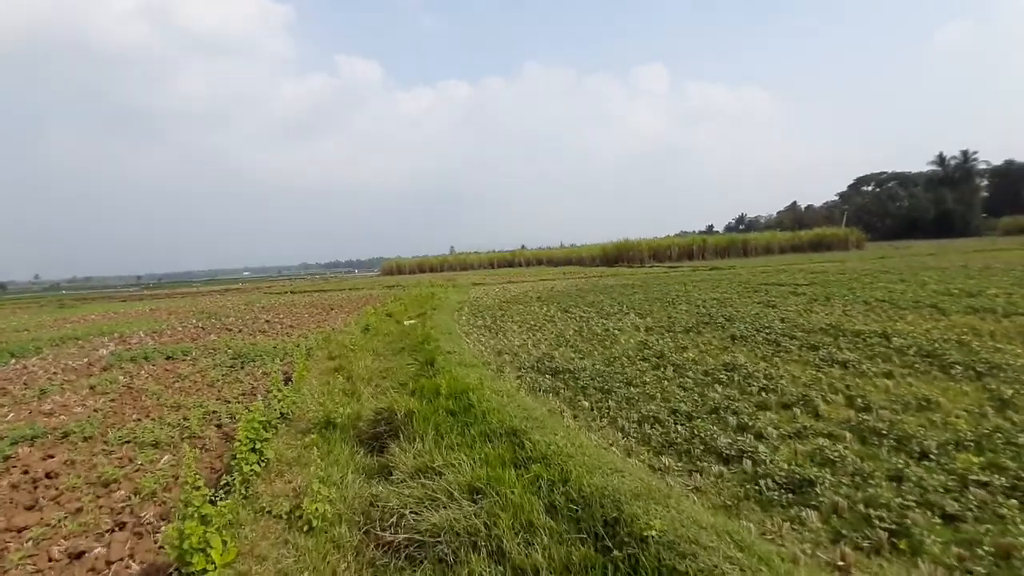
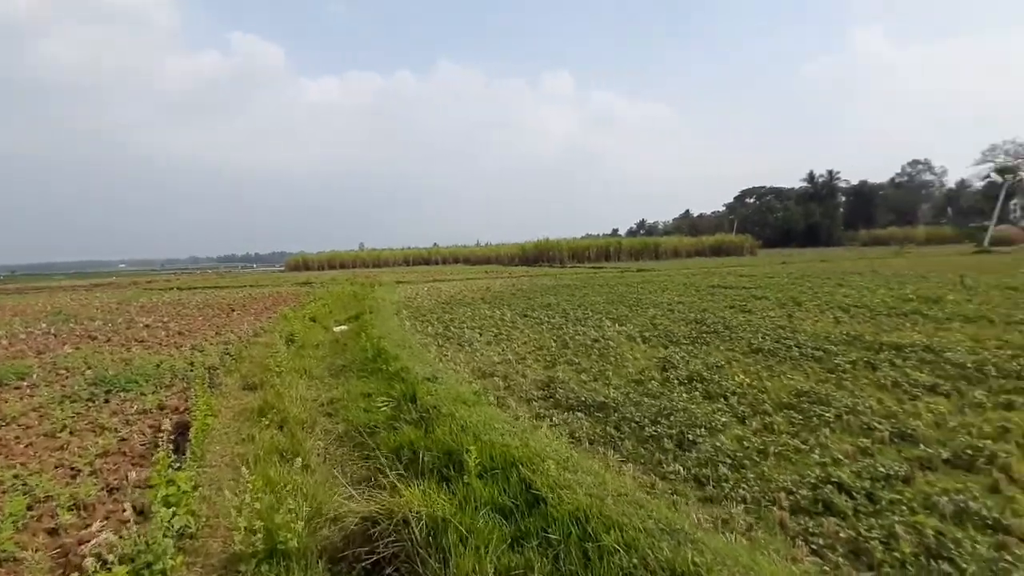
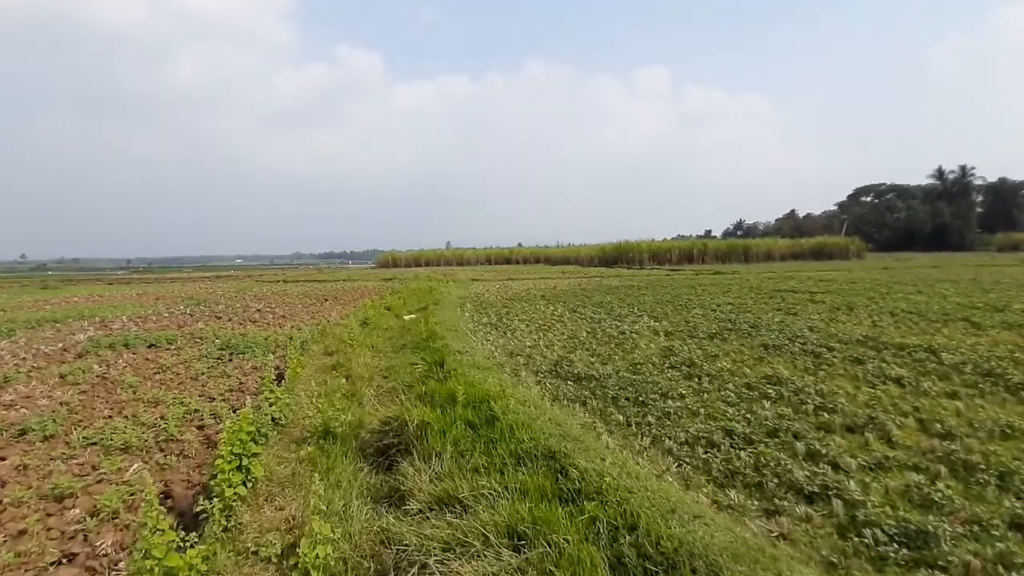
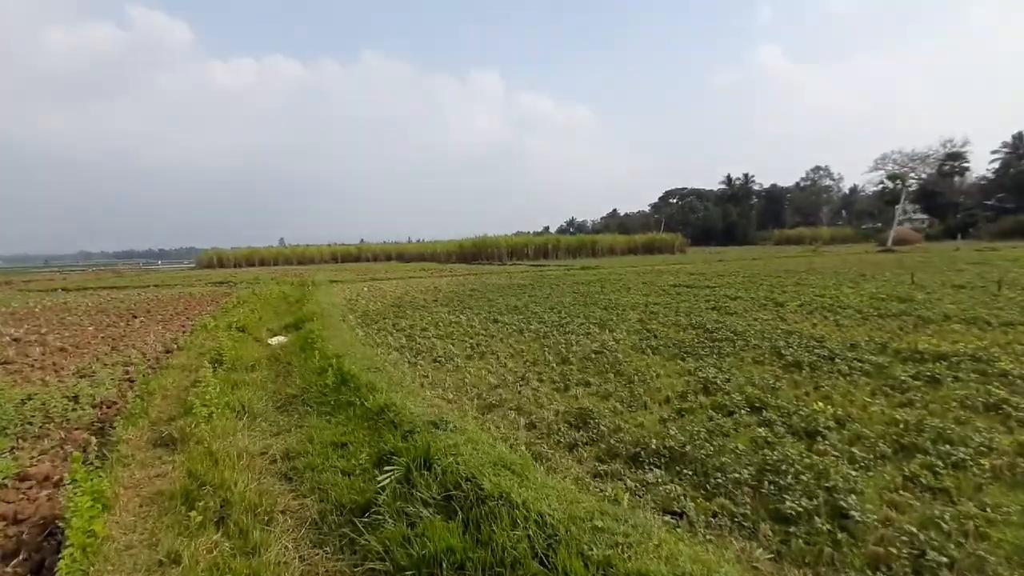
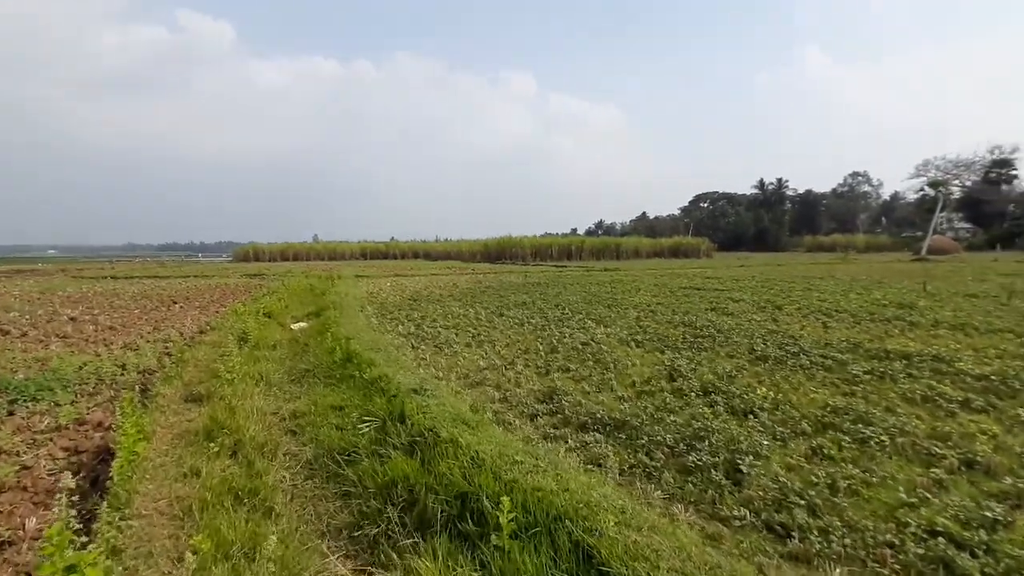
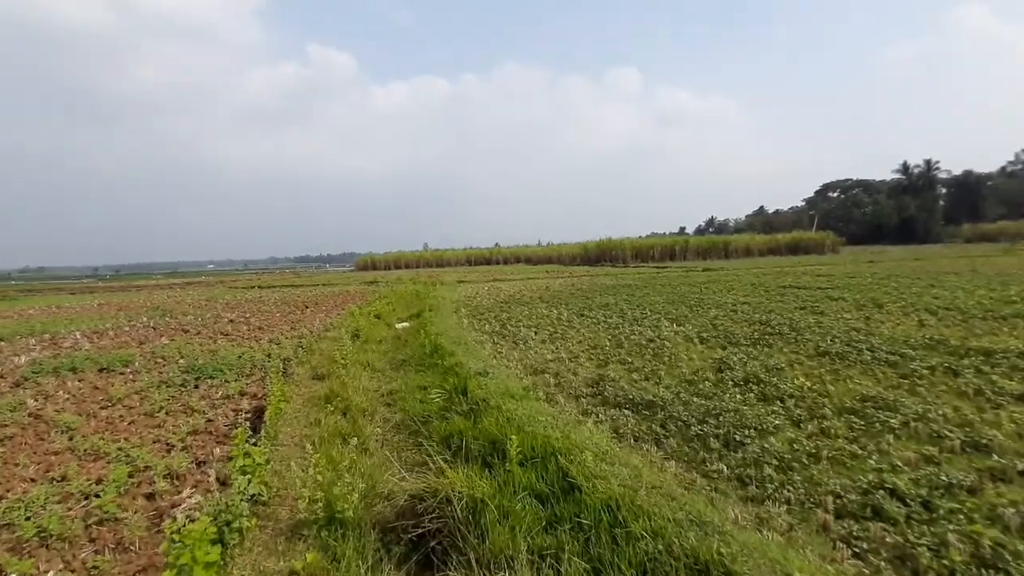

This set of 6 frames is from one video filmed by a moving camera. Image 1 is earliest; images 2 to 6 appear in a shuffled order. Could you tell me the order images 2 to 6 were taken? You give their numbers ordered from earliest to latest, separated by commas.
3, 6, 2, 5, 4
